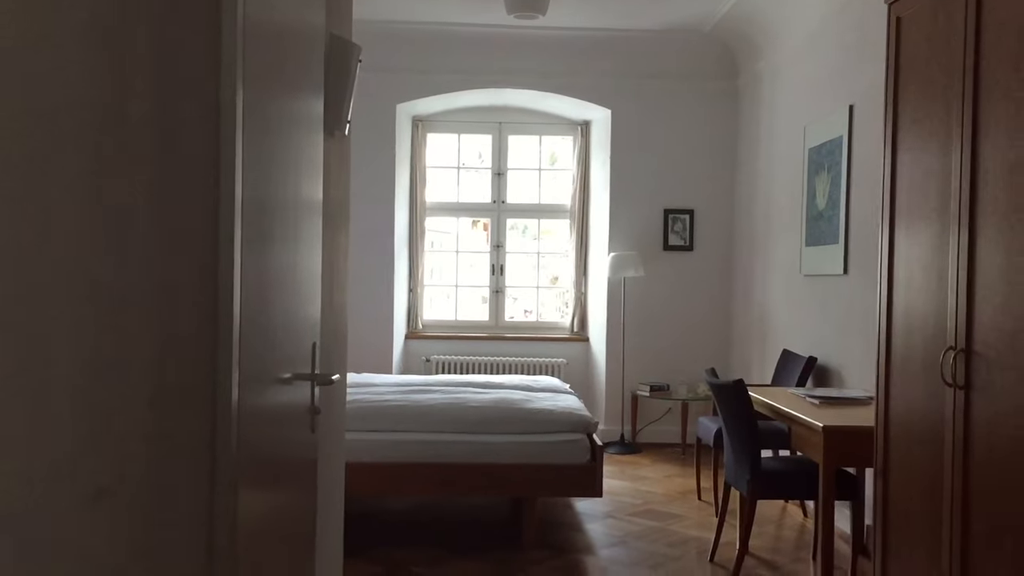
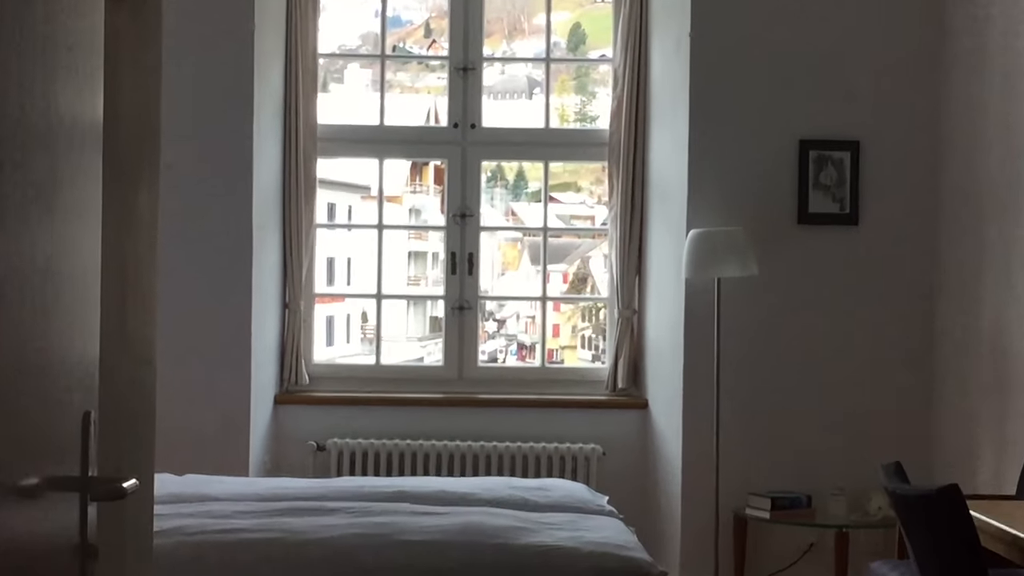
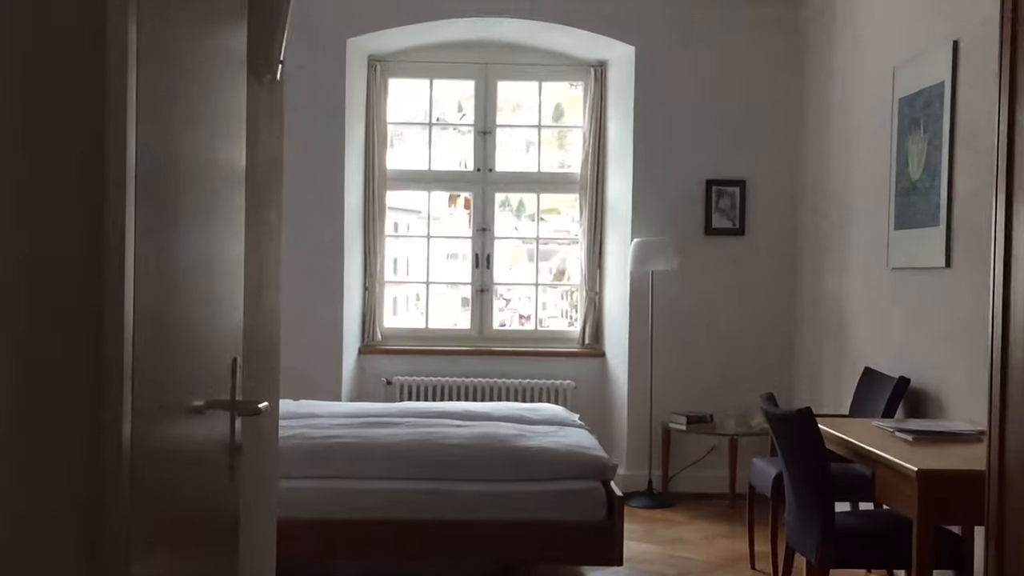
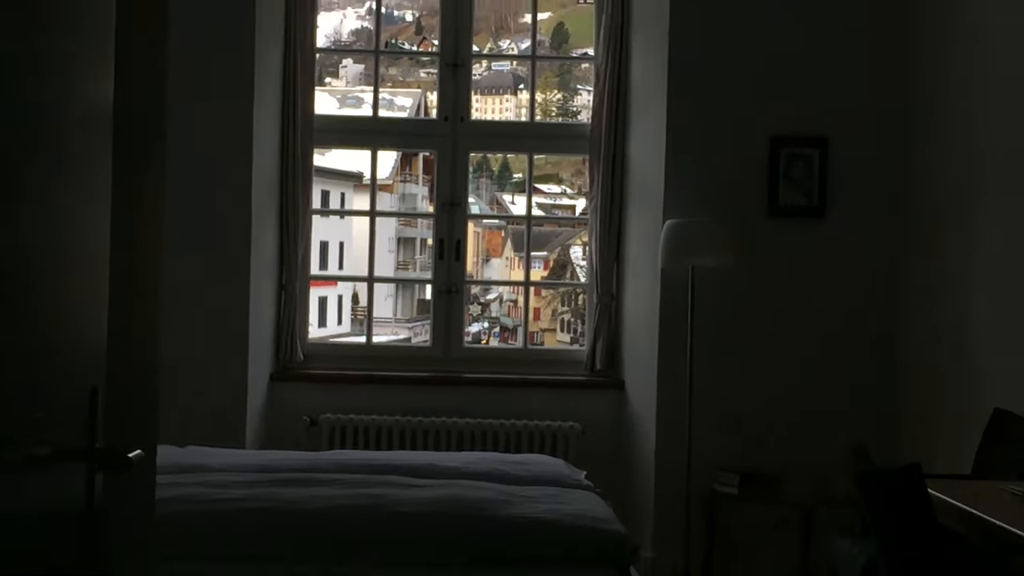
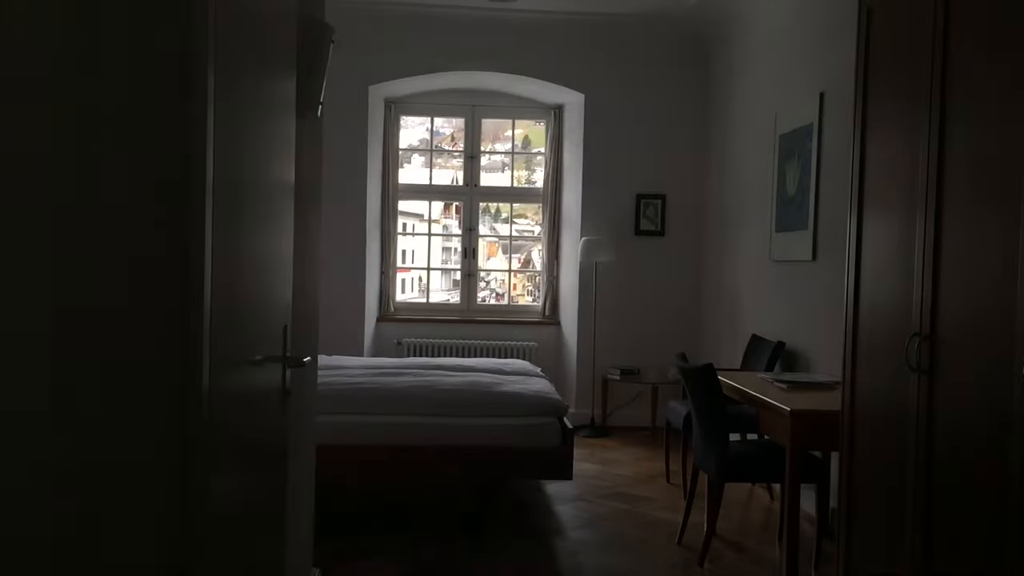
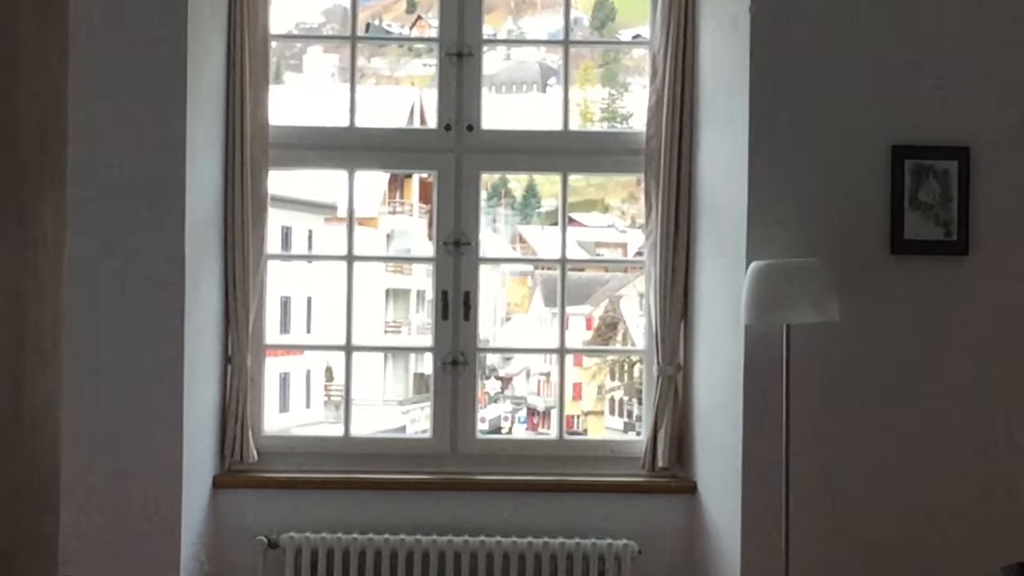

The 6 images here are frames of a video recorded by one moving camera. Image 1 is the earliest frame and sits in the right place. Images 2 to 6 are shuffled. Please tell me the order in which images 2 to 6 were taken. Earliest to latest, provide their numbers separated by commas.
3, 2, 6, 4, 5
